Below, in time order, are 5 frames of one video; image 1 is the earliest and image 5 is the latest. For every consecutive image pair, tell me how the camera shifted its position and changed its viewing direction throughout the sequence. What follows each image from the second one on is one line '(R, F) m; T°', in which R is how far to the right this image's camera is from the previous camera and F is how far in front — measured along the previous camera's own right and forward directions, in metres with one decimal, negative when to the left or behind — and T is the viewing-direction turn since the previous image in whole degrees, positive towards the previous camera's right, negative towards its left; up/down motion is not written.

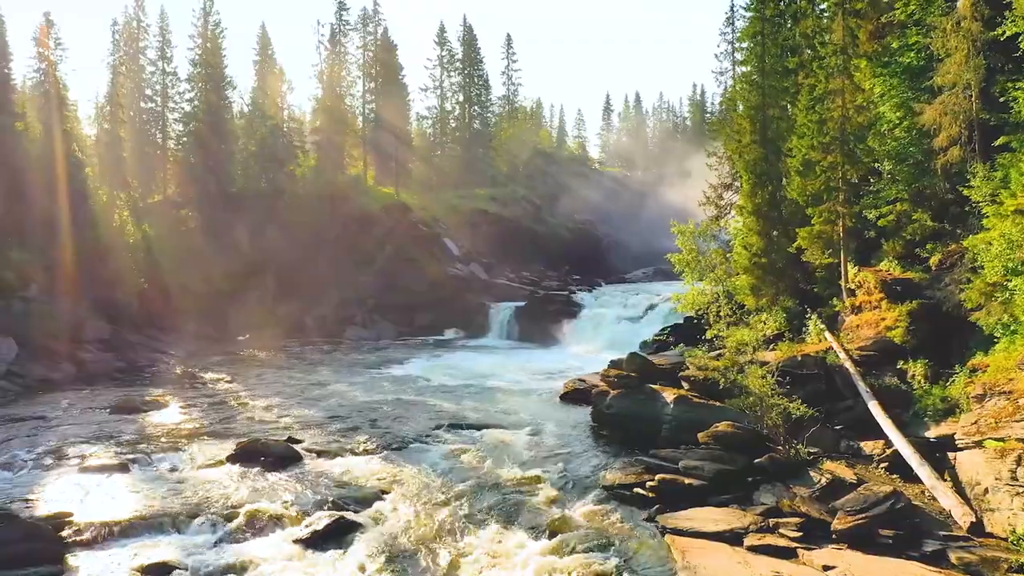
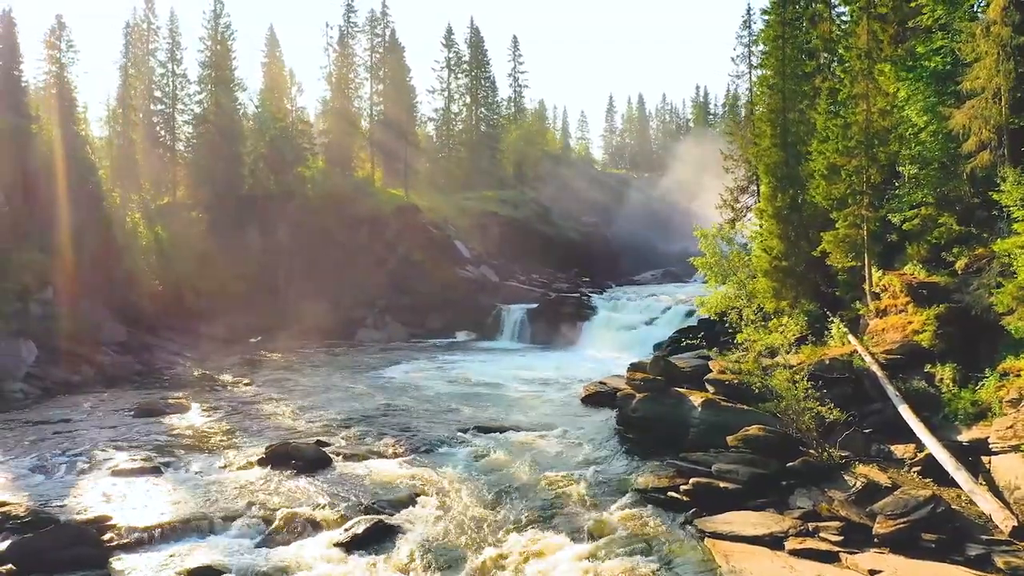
(-0.9, -0.1) m; 0°
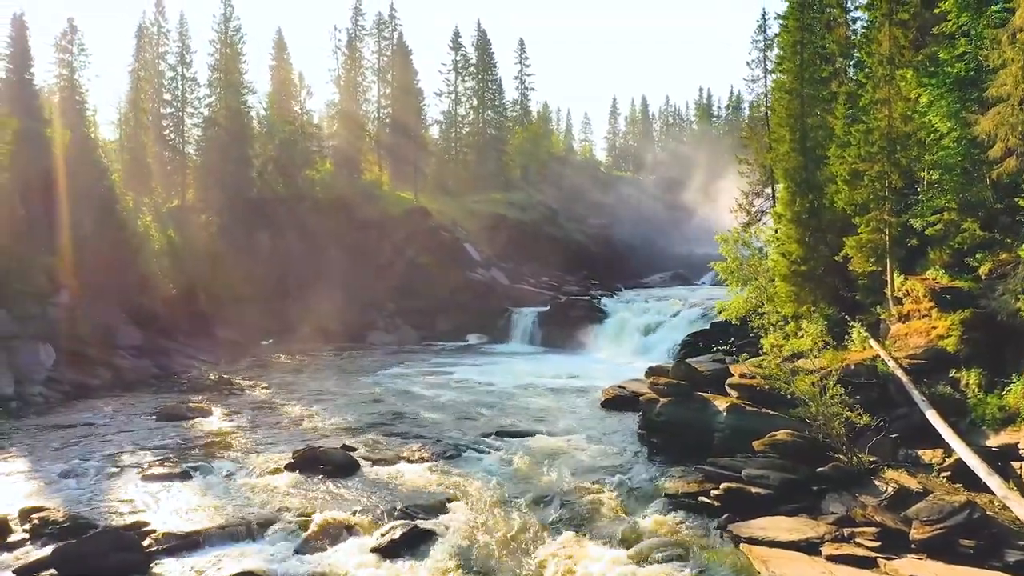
(-0.8, -0.1) m; 0°
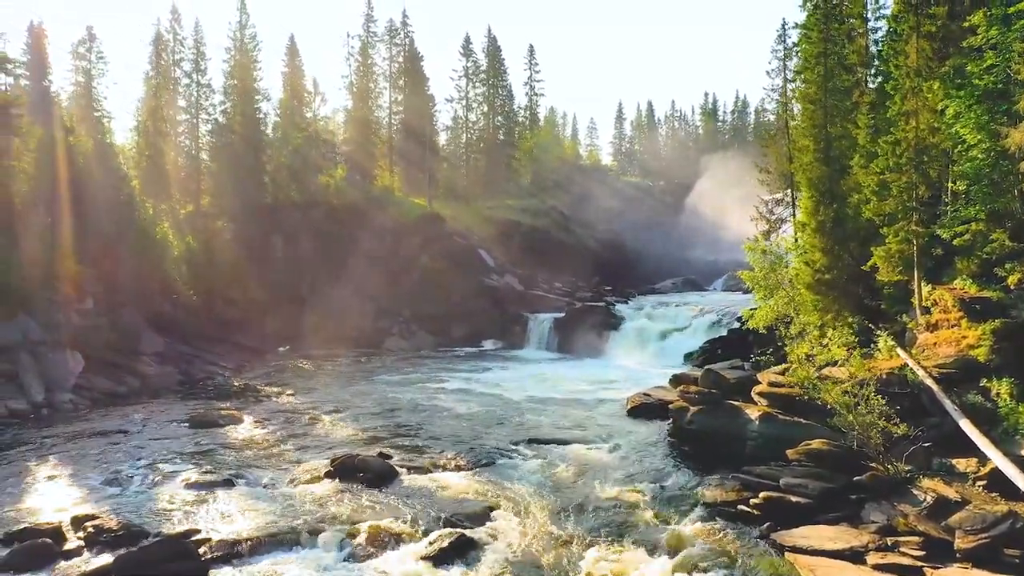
(-1.0, -0.3) m; 0°
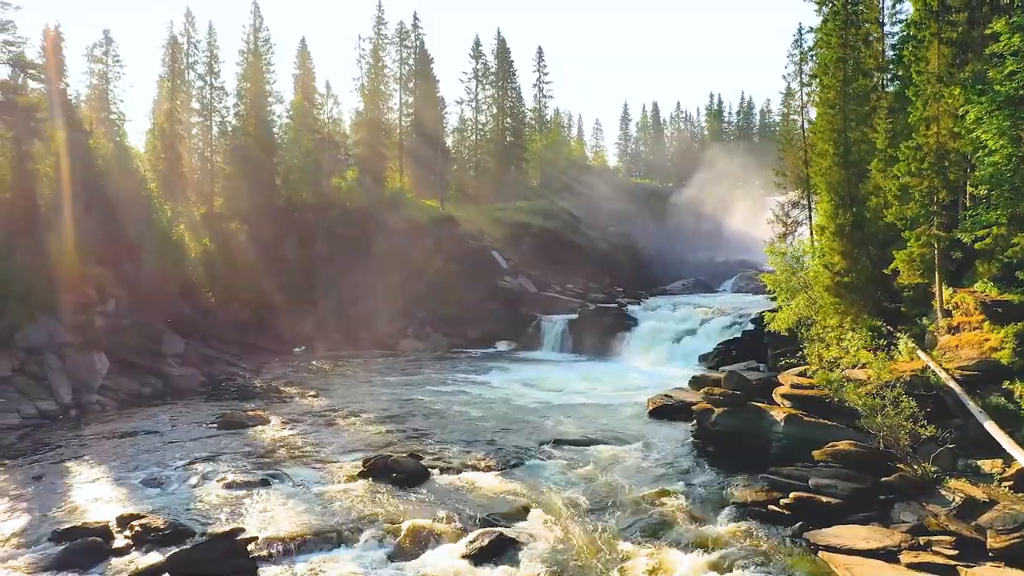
(-0.8, -0.3) m; 0°
